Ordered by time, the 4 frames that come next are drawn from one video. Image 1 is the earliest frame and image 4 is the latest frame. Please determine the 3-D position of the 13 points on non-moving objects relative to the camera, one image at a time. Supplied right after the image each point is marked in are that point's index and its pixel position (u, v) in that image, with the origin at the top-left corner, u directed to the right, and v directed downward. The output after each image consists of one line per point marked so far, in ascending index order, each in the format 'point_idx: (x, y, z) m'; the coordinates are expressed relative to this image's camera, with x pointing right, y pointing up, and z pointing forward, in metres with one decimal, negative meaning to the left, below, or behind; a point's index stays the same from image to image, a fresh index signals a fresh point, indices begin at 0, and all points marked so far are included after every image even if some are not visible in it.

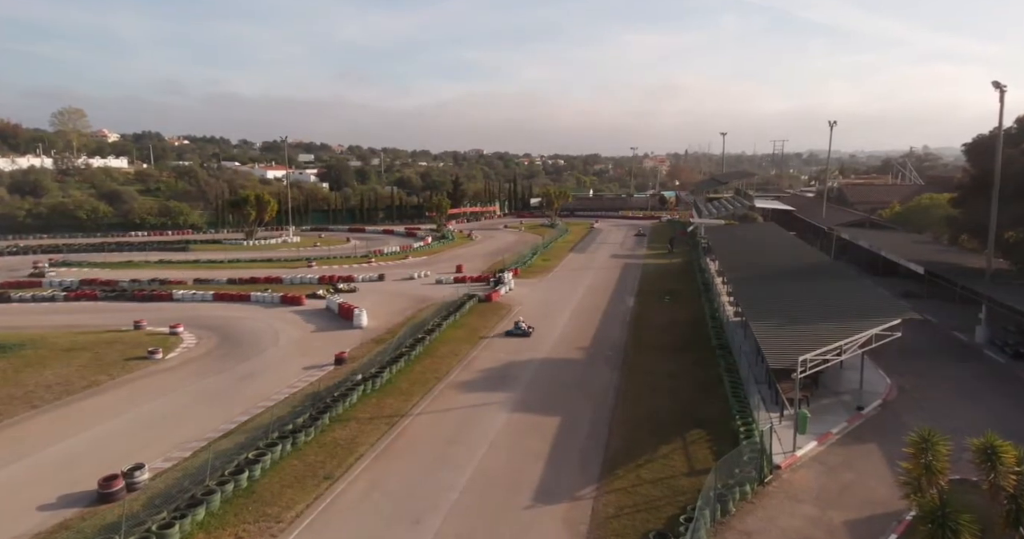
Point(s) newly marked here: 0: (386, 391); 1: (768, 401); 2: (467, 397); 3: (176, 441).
0: (-3.2, -3.1, +18.5) m
1: (+6.3, -3.3, +18.1) m
2: (-1.1, -3.3, +18.6) m
3: (-6.9, -3.5, +14.9) m
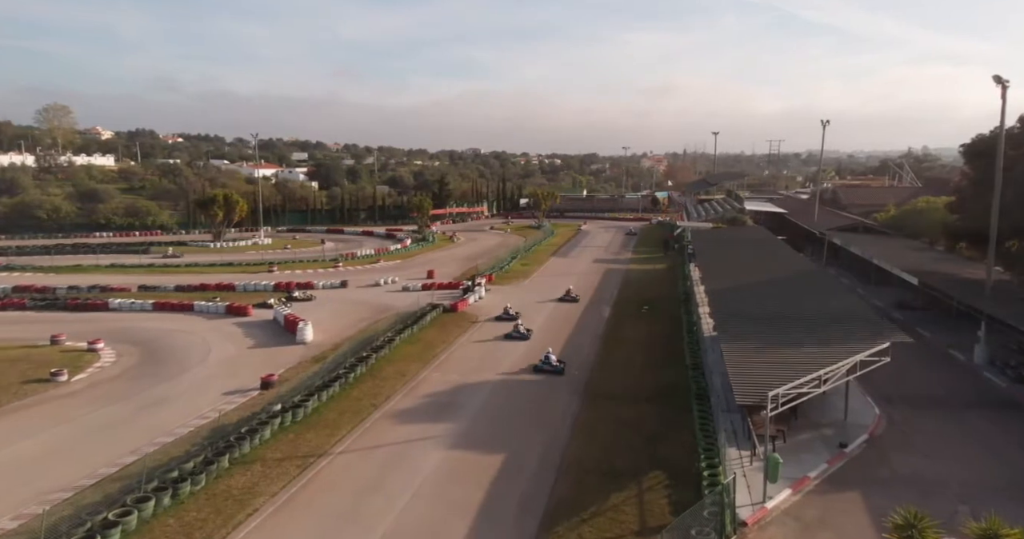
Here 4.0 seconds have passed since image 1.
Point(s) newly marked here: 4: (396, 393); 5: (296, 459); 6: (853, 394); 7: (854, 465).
0: (-4.6, -3.4, +16.4) m
1: (+5.0, -3.6, +16.0) m
2: (-2.5, -3.6, +16.4) m
3: (-8.3, -3.9, +12.8) m
4: (-3.0, -3.2, +18.9) m
5: (-4.3, -3.7, +14.4) m
6: (+8.5, -3.1, +18.2) m
7: (+6.8, -3.9, +14.6) m
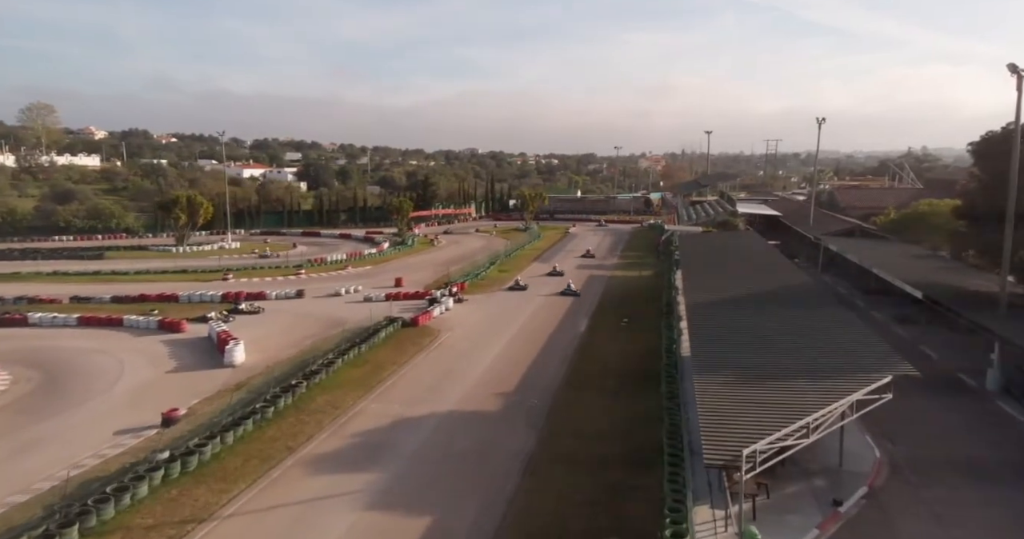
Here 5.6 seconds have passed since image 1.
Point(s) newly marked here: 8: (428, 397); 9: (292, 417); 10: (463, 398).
0: (-5.8, -3.8, +13.8) m
1: (+3.7, -4.0, +13.4) m
2: (-3.8, -4.0, +13.8) m
3: (-9.5, -4.2, +10.2) m
4: (-4.3, -3.5, +16.3) m
5: (-5.5, -4.1, +11.8) m
6: (+7.2, -3.5, +15.7) m
7: (+5.5, -4.3, +12.0) m
8: (-2.2, -3.3, +18.8) m
9: (-5.1, -3.4, +16.7) m
10: (-1.3, -3.4, +19.0) m
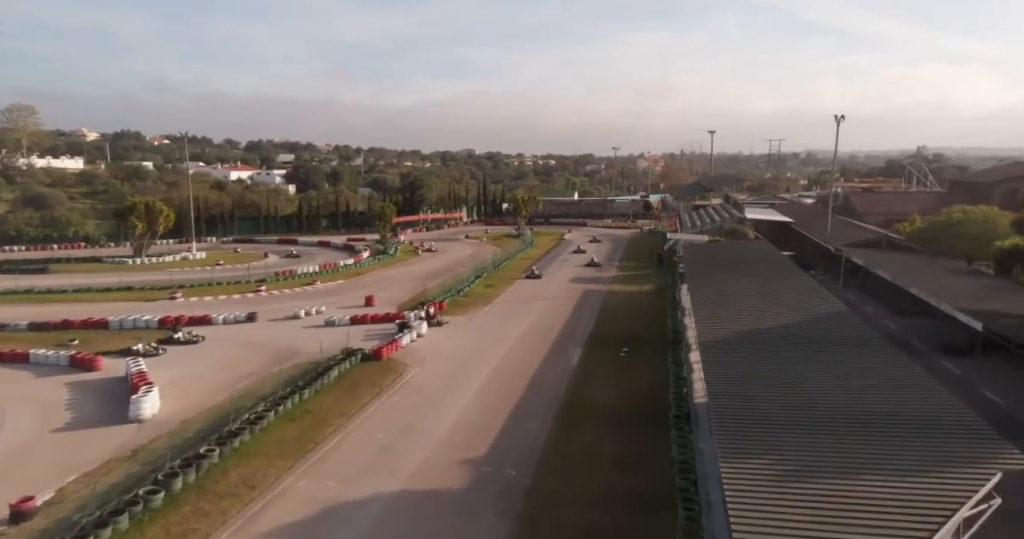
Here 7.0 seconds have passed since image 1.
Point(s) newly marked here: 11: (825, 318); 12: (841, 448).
0: (-6.4, -4.5, +9.8) m
1: (+3.1, -4.7, +9.4) m
2: (-4.4, -4.7, +9.9) m
3: (-10.1, -5.0, +6.2) m
4: (-4.9, -4.3, +12.3) m
5: (-6.1, -4.8, +7.8) m
6: (+6.6, -4.2, +11.7) m
7: (+4.9, -5.0, +8.0) m
8: (-2.8, -4.0, +14.8) m
9: (-5.7, -4.1, +12.7) m
10: (-1.9, -4.1, +15.0) m
11: (+8.2, -1.3, +18.9) m
12: (+4.8, -2.6, +10.7) m
